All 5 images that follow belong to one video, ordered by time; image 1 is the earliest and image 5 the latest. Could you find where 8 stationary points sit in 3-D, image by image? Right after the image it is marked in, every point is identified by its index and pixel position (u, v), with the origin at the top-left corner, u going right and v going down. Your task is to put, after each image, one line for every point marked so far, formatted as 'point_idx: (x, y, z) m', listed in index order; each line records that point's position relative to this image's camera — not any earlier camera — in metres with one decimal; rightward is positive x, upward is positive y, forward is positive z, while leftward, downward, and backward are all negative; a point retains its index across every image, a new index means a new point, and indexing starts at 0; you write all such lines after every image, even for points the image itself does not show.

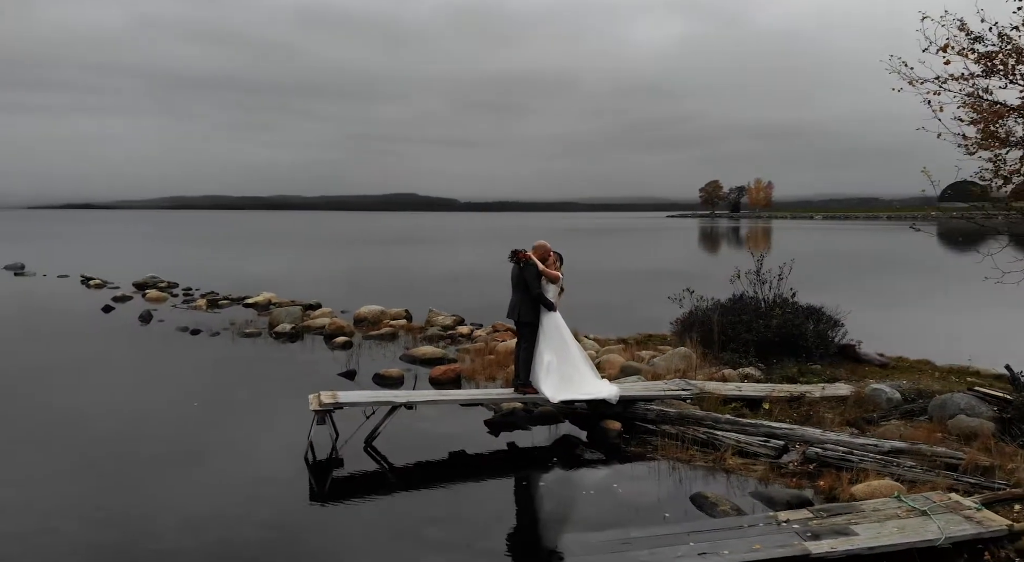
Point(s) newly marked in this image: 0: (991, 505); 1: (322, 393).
0: (+5.6, -2.6, +9.2) m
1: (-2.9, -1.7, +12.1) m
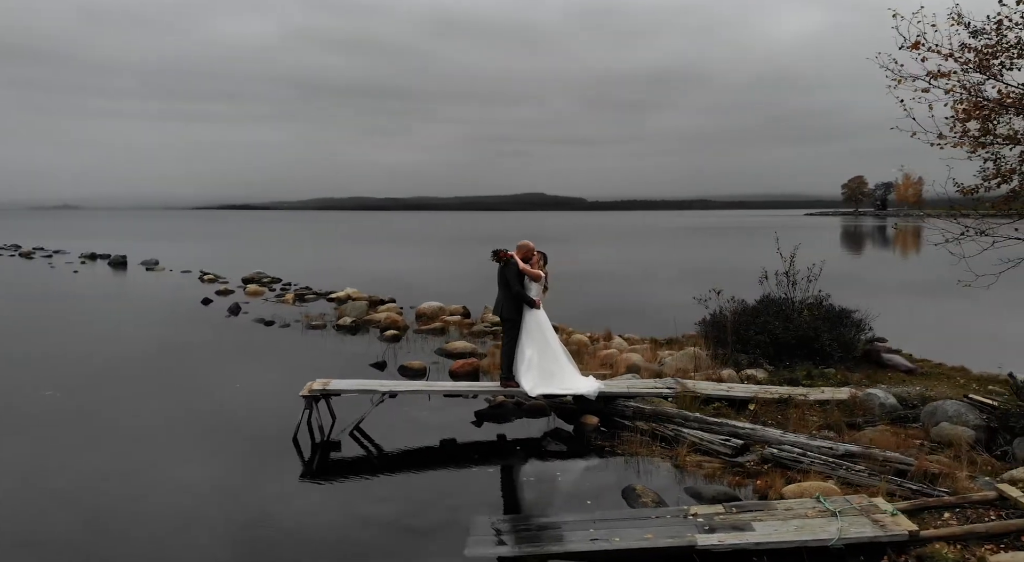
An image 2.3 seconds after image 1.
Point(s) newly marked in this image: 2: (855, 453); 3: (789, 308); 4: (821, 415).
0: (+4.6, -2.6, +9.1) m
1: (-3.3, -1.7, +13.3) m
2: (+4.6, -2.3, +10.7) m
3: (+6.2, -0.6, +17.7) m
4: (+5.1, -2.2, +13.1) m
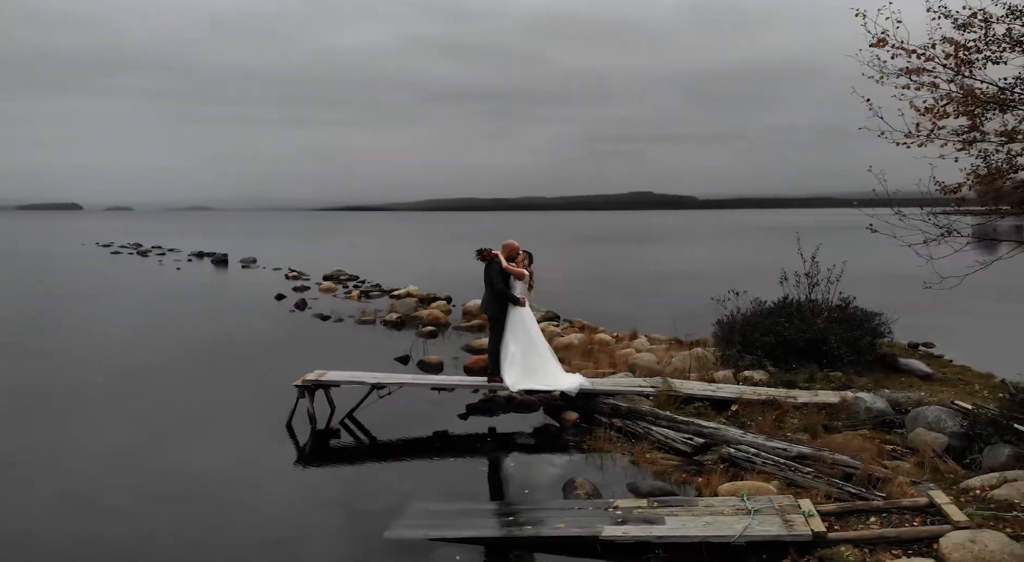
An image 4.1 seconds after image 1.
0: (+3.7, -2.7, +9.0) m
1: (-3.6, -1.6, +14.2) m
2: (+3.9, -2.3, +10.6) m
3: (+6.4, -0.6, +17.4) m
4: (+4.7, -2.2, +12.9) m
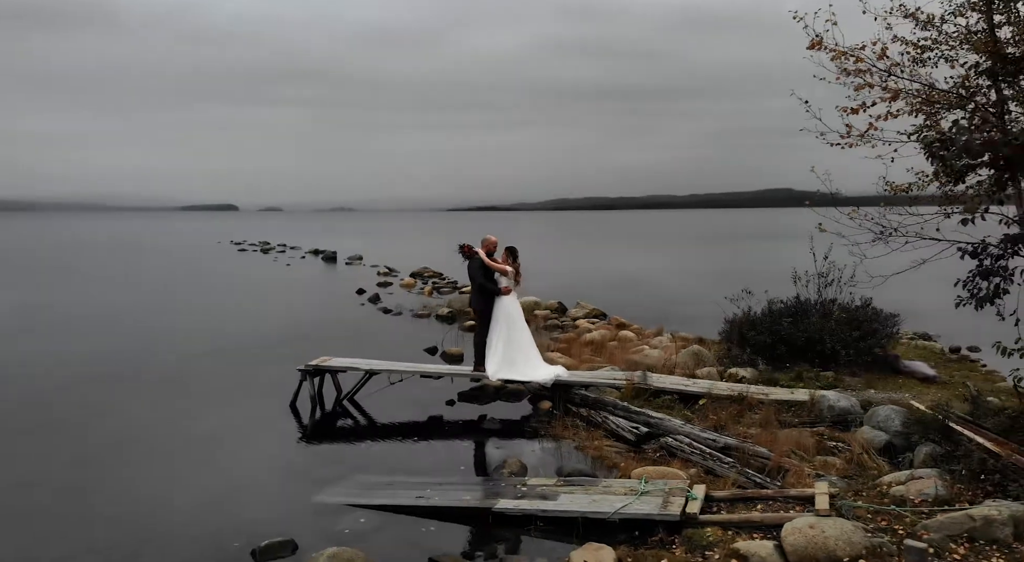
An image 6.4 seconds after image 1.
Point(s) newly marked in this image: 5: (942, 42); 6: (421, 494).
0: (+2.6, -2.6, +9.4) m
1: (-3.8, -1.5, +15.7) m
2: (+3.0, -2.3, +11.0) m
3: (+6.6, -0.6, +17.3) m
4: (+4.2, -2.2, +13.1) m
5: (+6.1, +3.4, +11.2) m
6: (-1.1, -2.7, +10.1) m
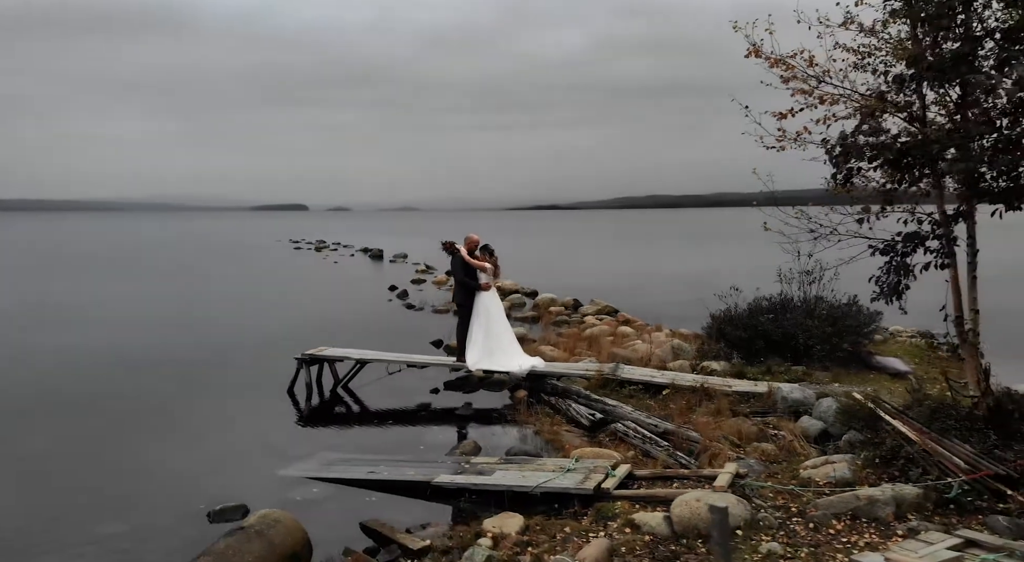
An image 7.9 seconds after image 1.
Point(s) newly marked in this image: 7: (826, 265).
0: (+1.8, -2.6, +10.2) m
1: (-4.2, -1.4, +16.9) m
2: (+2.3, -2.2, +11.7) m
3: (+6.3, -0.6, +17.7) m
4: (+3.6, -2.1, +13.8) m
5: (+5.4, +3.5, +11.7) m
6: (-1.9, -2.6, +11.1) m
7: (+7.5, +0.4, +18.7) m
